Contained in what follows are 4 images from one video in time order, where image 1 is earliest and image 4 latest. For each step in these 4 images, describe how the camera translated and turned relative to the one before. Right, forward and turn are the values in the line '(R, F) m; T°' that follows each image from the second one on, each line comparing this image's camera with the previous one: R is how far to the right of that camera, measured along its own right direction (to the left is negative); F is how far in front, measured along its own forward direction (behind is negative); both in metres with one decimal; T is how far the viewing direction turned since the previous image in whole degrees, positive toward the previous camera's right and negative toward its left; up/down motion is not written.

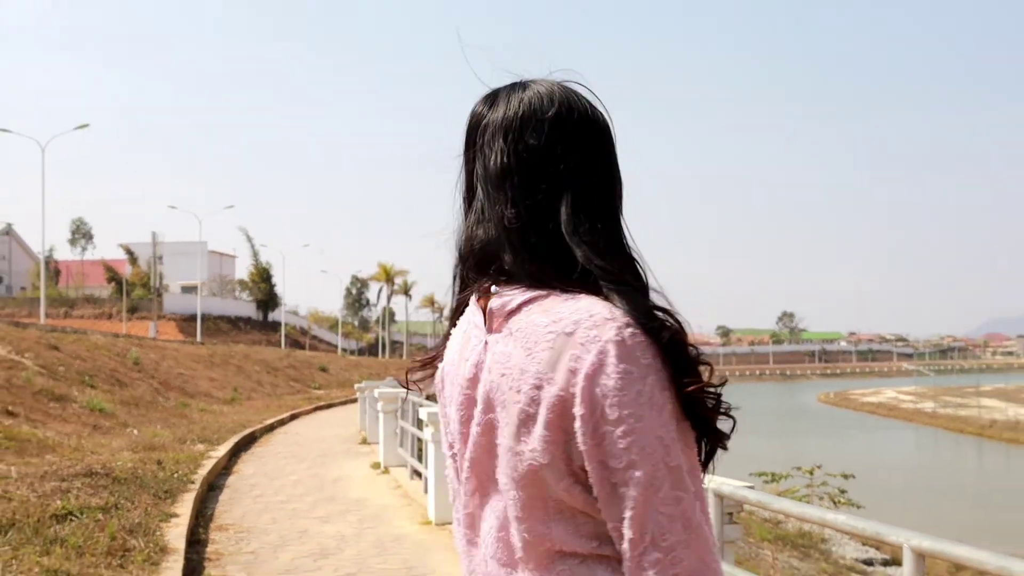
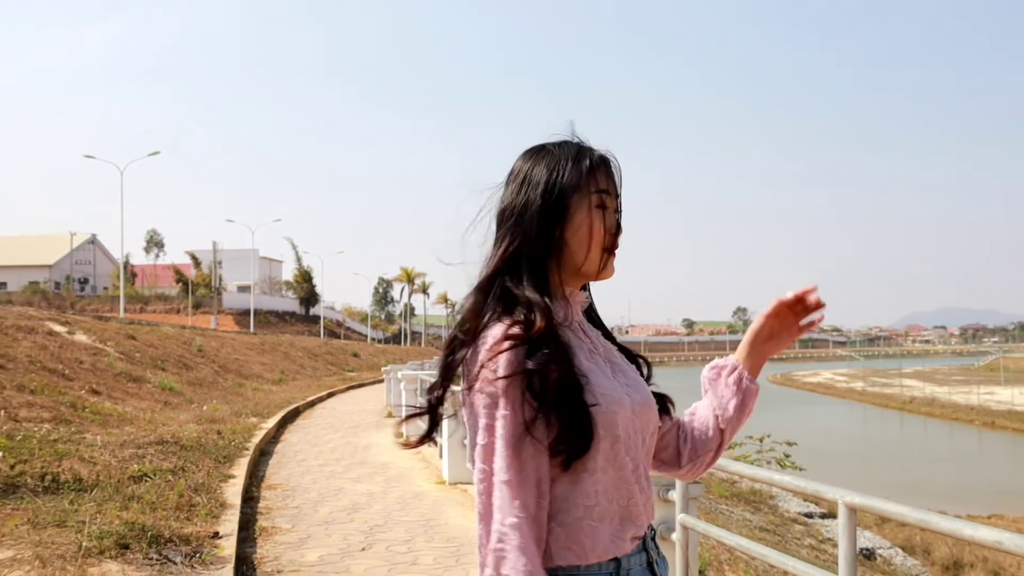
(+0.1, -1.2) m; -1°
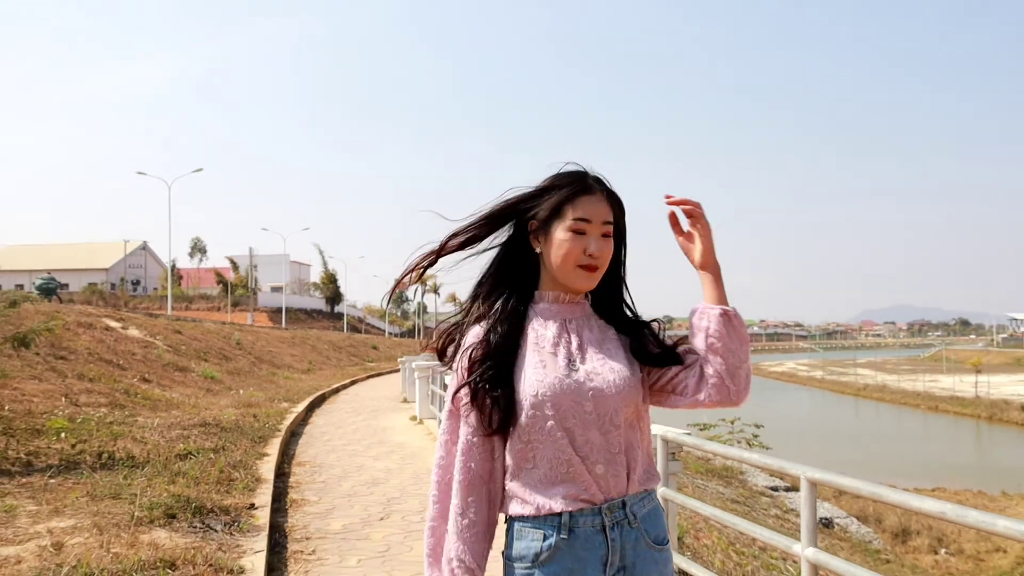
(+0.1, -1.0) m; -1°
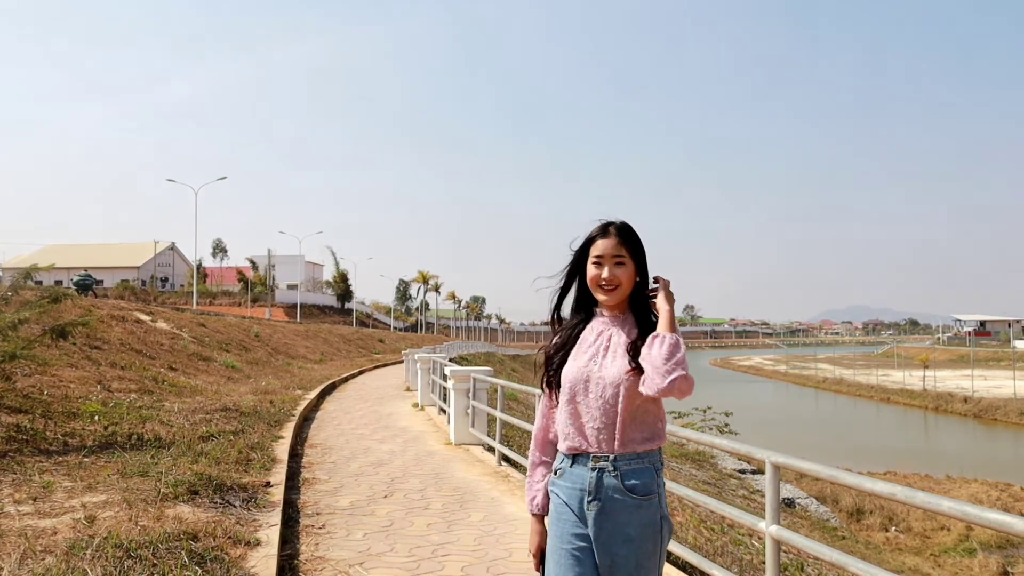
(+0.1, -0.9) m; 0°
